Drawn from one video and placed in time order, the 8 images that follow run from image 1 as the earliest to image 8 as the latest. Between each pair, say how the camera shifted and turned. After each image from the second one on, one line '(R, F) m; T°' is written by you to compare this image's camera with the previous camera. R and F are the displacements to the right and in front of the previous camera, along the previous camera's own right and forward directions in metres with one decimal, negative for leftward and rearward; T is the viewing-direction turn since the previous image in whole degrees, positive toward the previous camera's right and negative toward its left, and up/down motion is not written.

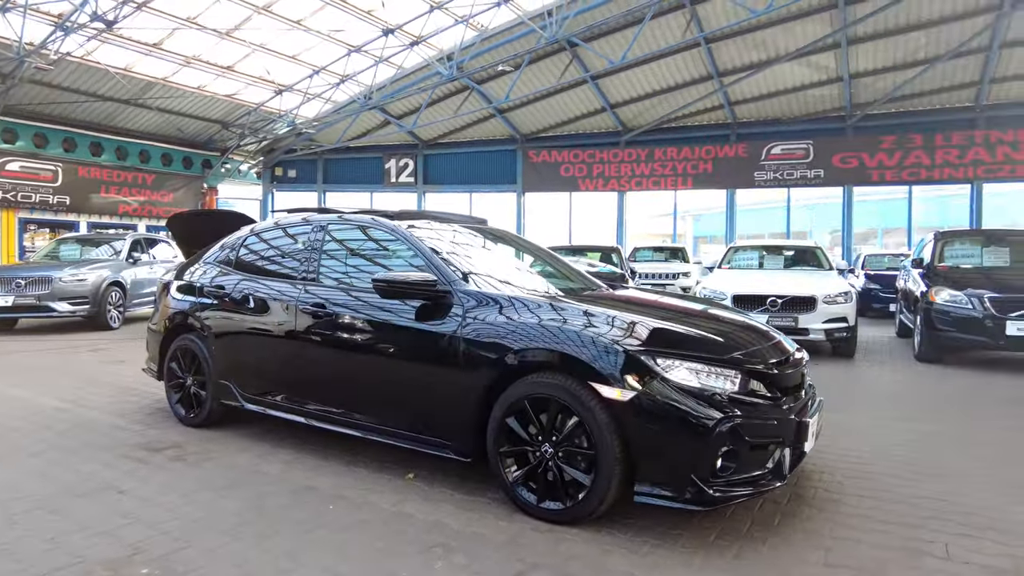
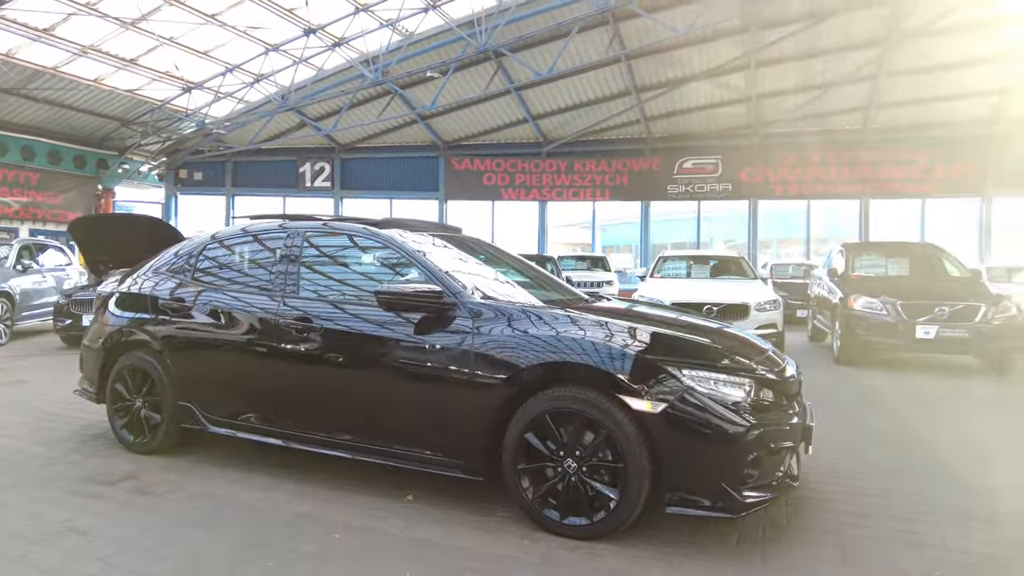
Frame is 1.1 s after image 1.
(-0.6, +0.1) m; +9°
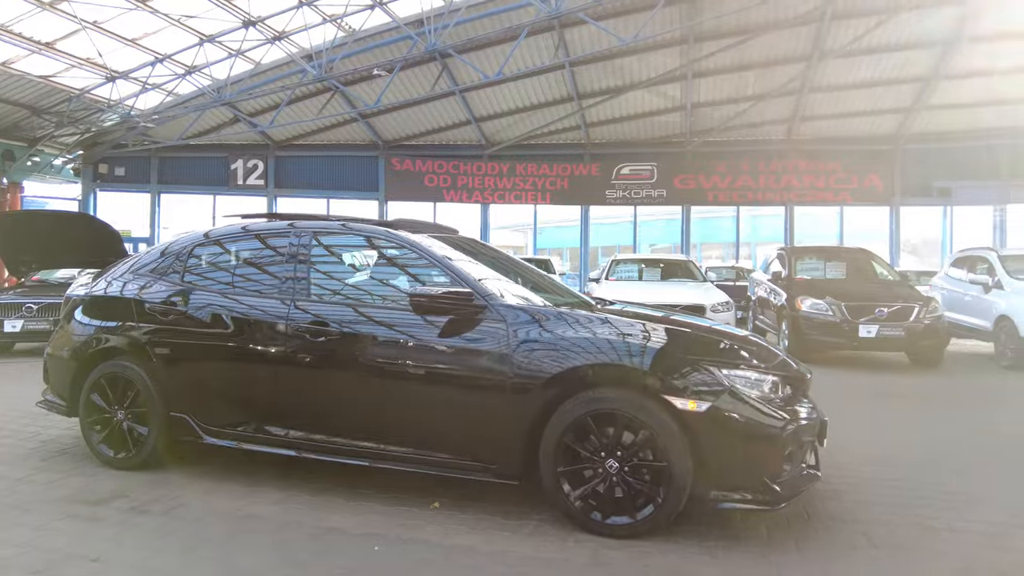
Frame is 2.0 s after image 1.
(-0.6, 0.0) m; +7°
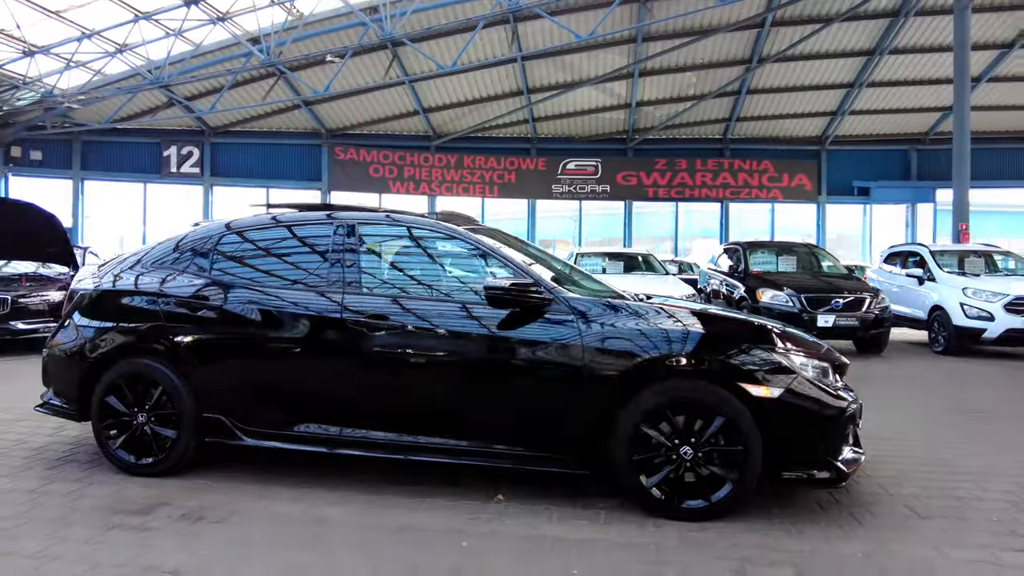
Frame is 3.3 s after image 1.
(-0.9, 0.0) m; +7°
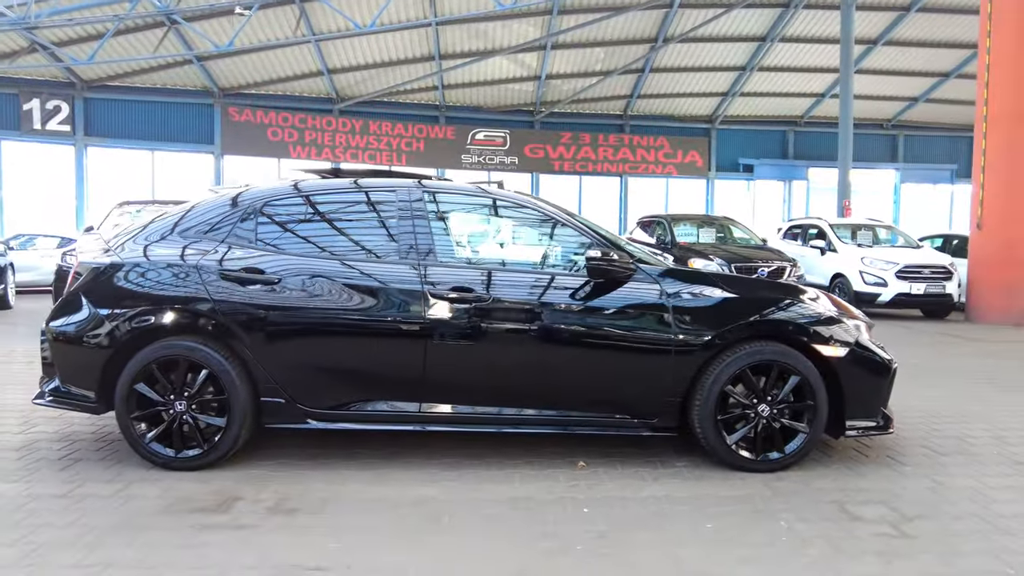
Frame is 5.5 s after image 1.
(-1.2, +0.1) m; +12°
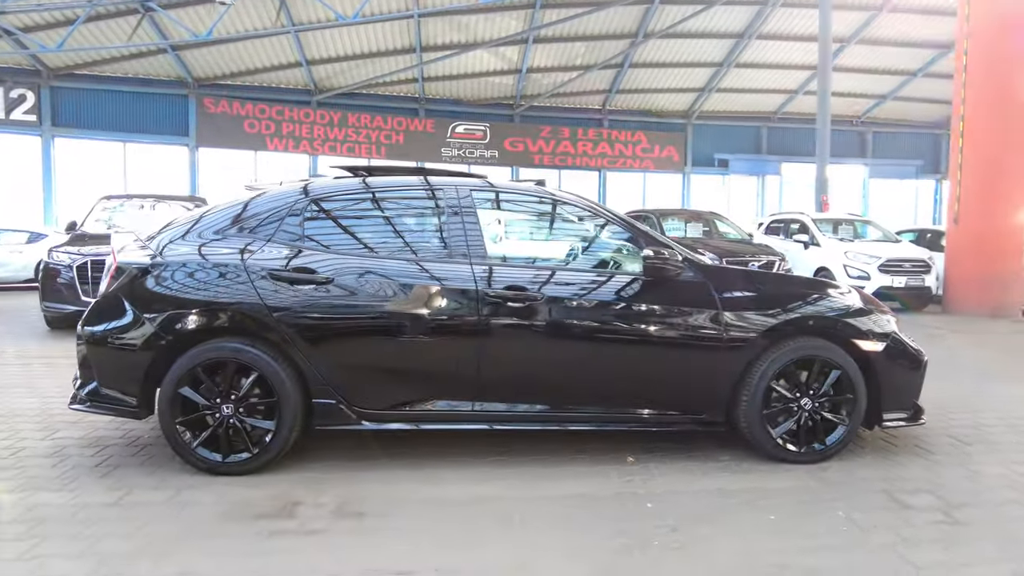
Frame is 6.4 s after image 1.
(-0.5, 0.0) m; +3°
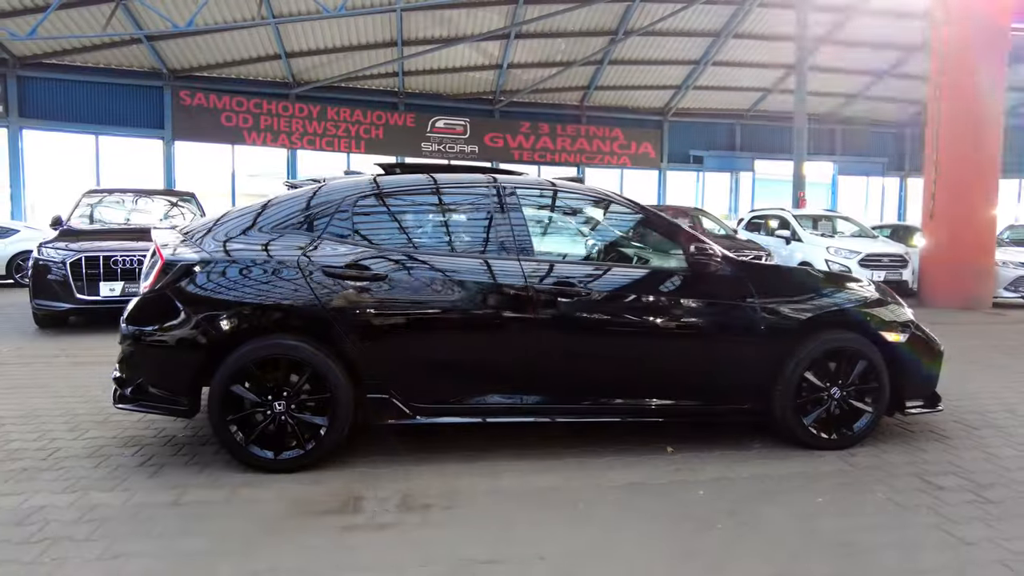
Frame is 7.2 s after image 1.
(-0.5, -0.1) m; +3°
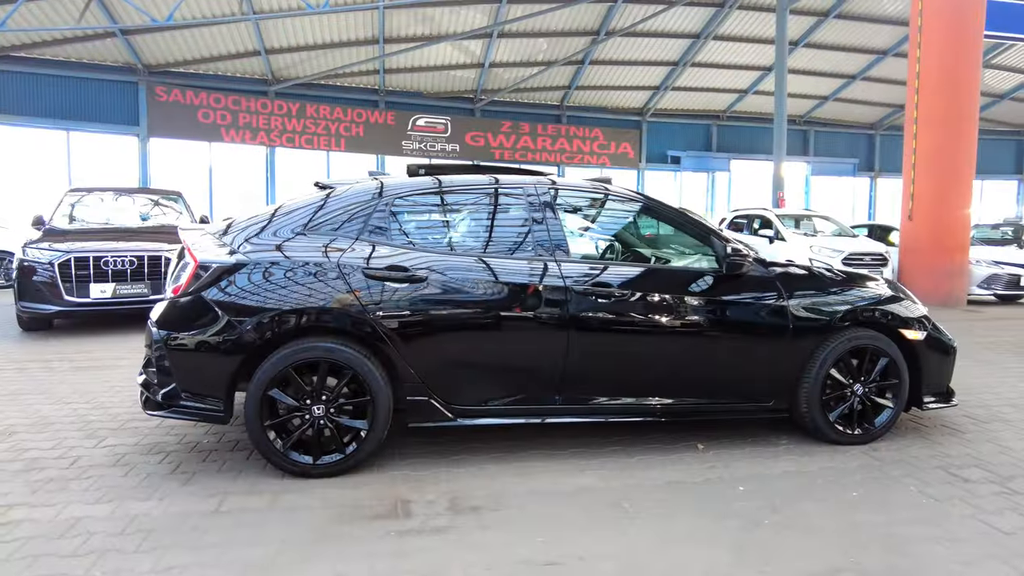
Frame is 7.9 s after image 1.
(-0.4, 0.0) m; +3°
